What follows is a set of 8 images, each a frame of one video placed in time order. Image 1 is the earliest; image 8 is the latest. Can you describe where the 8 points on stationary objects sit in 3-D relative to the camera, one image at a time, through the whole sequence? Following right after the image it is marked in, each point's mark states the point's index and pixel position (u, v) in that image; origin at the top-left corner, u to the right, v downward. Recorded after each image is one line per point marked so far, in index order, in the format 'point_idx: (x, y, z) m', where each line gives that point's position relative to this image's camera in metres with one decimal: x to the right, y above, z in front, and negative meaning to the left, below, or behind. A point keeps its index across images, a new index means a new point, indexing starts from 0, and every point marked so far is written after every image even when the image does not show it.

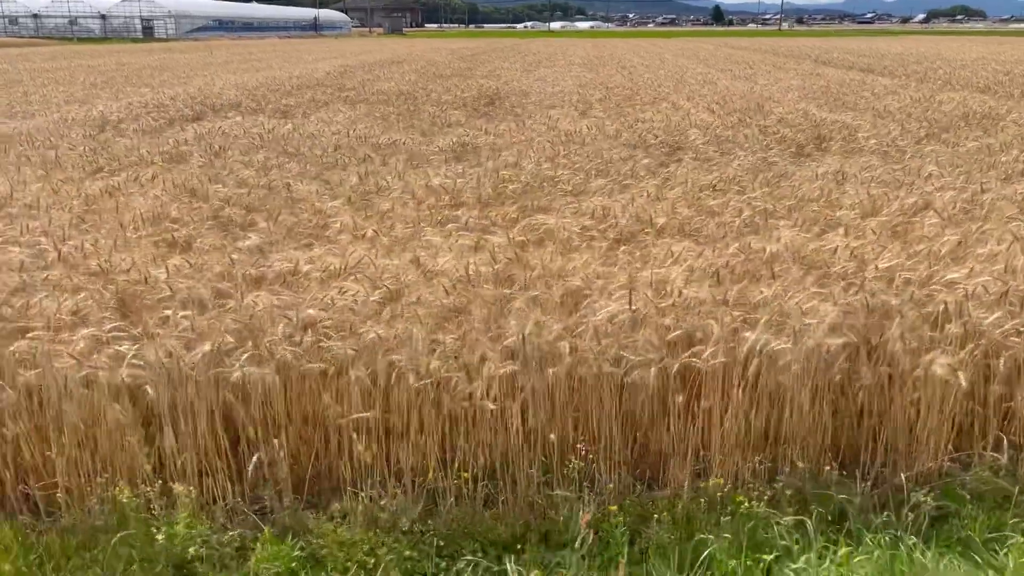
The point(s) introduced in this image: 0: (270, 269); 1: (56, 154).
0: (-1.2, +0.1, +3.8) m
1: (-4.5, +1.3, +7.5) m
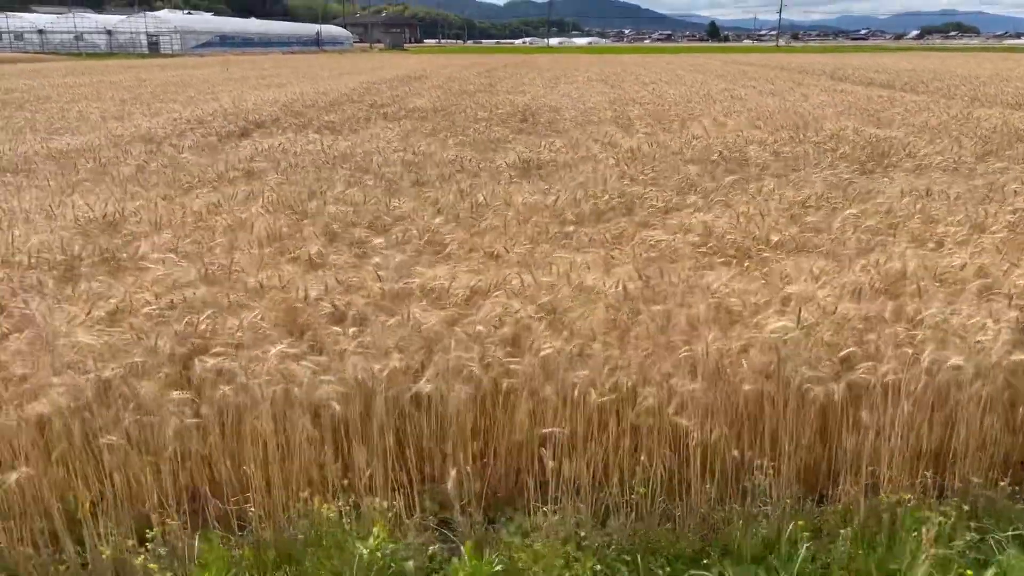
0: (-0.5, 0.0, +3.8) m
1: (-3.8, +1.1, +7.6) m
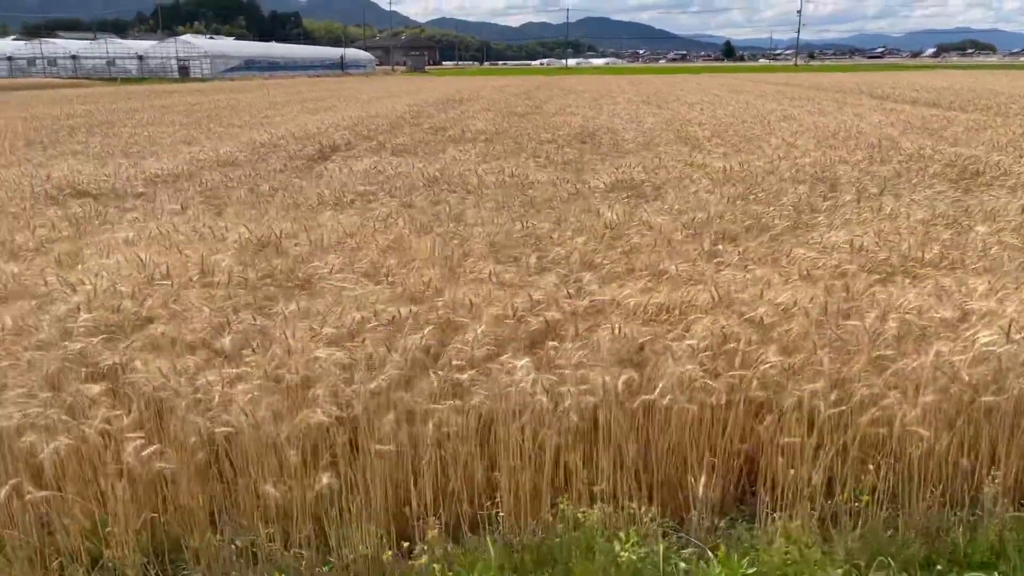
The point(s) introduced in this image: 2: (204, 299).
0: (+0.5, -0.1, +4.0) m
1: (-2.7, +1.0, +7.9) m
2: (-1.6, -0.1, +4.1) m
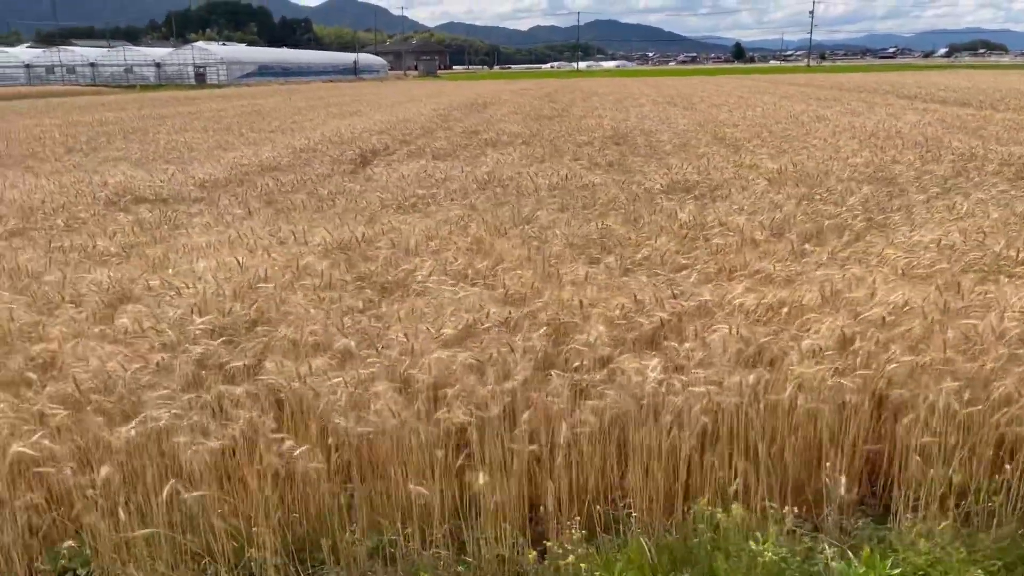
0: (+1.0, -0.1, +4.0) m
1: (-2.1, +0.9, +7.9) m
2: (-1.1, -0.1, +4.1) m
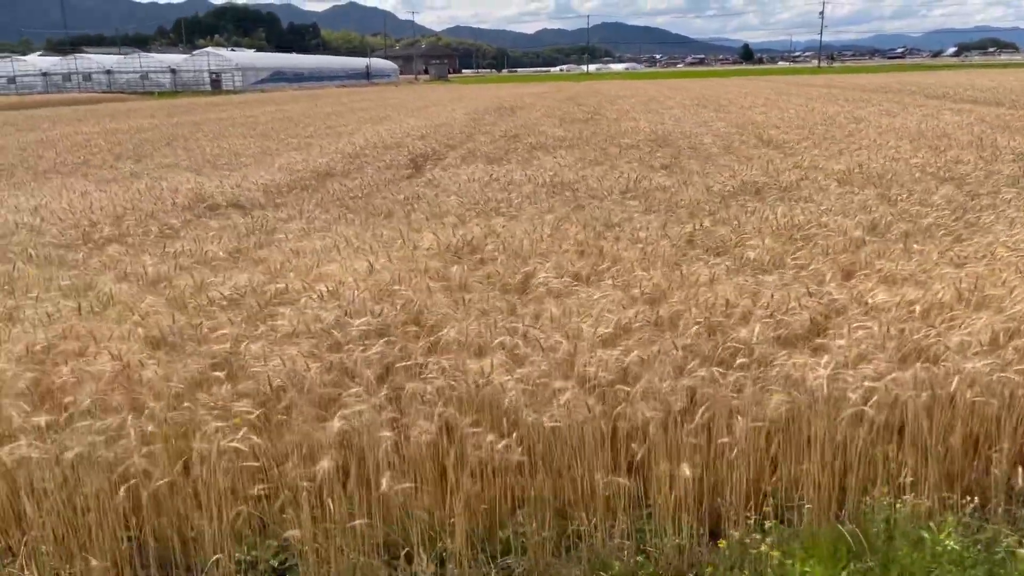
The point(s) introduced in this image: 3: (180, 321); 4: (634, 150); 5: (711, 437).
0: (+1.8, -0.1, +4.1) m
1: (-1.3, +0.9, +8.0) m
2: (-0.3, -0.1, +4.2) m
3: (-1.7, -0.2, +4.0) m
4: (+2.1, +2.4, +13.1) m
5: (+0.8, -0.6, +3.2) m
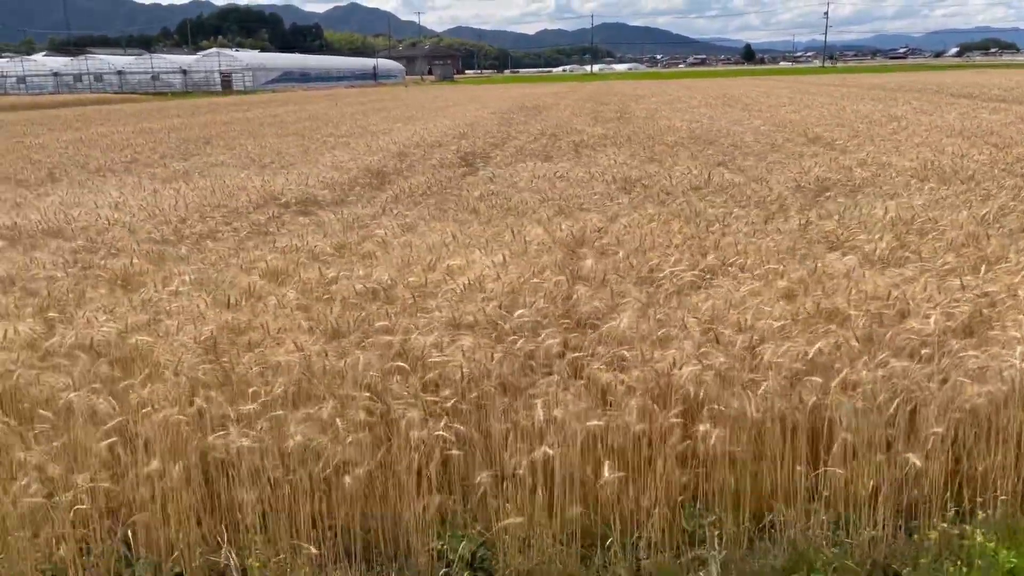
0: (+2.6, 0.0, +4.1) m
1: (-0.5, +0.9, +8.1) m
2: (+0.5, 0.0, +4.2) m
3: (-0.9, -0.1, +4.0) m
4: (+2.9, +2.4, +13.1) m
5: (+1.6, -0.6, +3.2) m
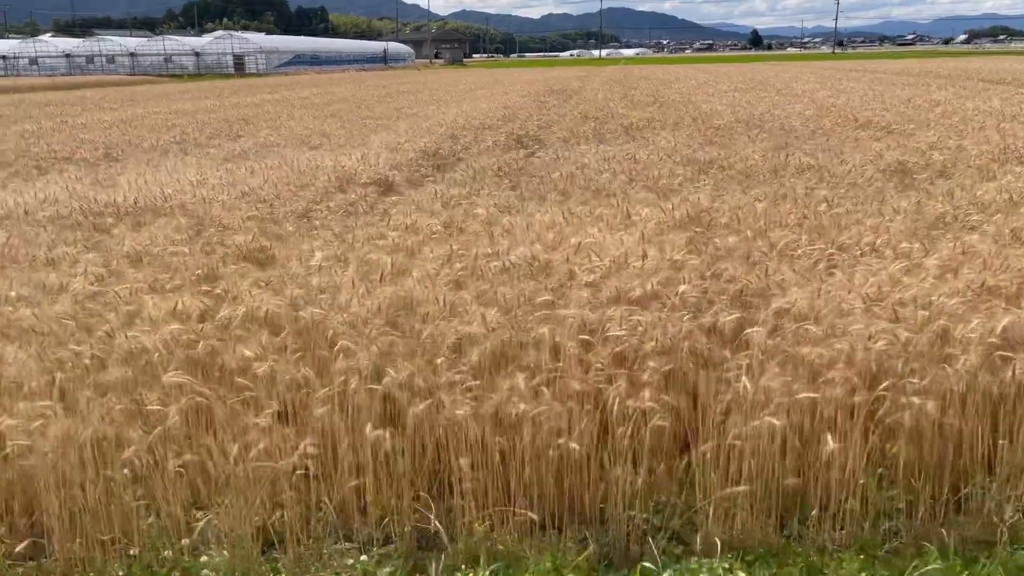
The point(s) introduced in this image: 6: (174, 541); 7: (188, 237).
0: (+3.4, +0.1, +4.1) m
1: (+0.3, +1.1, +8.1) m
2: (+1.3, +0.1, +4.2) m
3: (-0.1, 0.0, +4.1) m
4: (+3.8, +2.7, +13.1) m
5: (+2.4, -0.5, +3.2) m
6: (-1.3, -1.0, +3.0) m
7: (-2.4, +0.4, +5.7) m
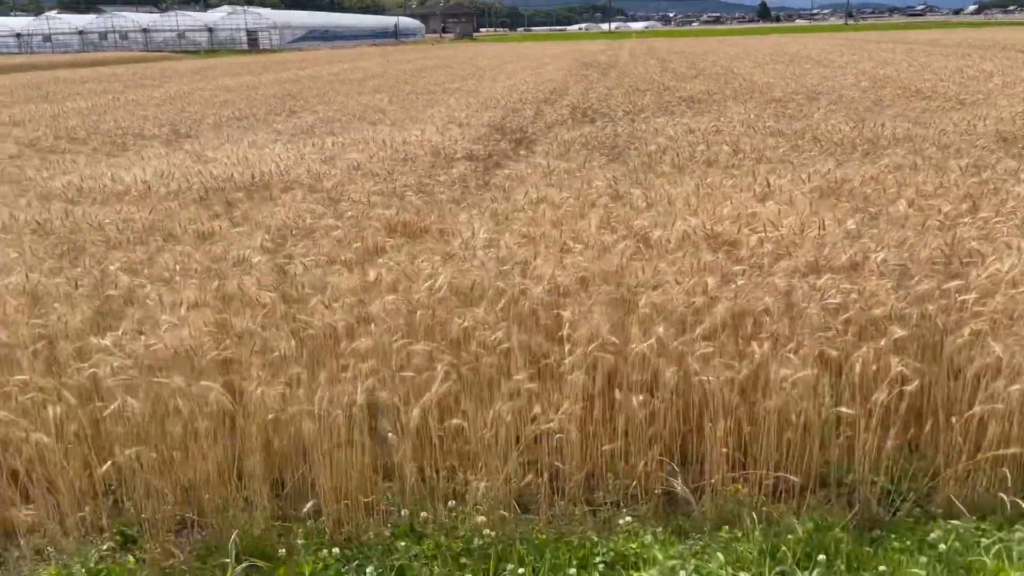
0: (+4.4, +0.3, +4.1) m
1: (+1.4, +1.4, +8.1) m
2: (+2.3, +0.3, +4.3) m
3: (+0.9, +0.2, +4.1) m
4: (+4.9, +3.1, +13.0) m
5: (+3.5, -0.3, +3.2) m
6: (-0.3, -0.9, +3.0) m
7: (-1.4, +0.6, +5.8) m
